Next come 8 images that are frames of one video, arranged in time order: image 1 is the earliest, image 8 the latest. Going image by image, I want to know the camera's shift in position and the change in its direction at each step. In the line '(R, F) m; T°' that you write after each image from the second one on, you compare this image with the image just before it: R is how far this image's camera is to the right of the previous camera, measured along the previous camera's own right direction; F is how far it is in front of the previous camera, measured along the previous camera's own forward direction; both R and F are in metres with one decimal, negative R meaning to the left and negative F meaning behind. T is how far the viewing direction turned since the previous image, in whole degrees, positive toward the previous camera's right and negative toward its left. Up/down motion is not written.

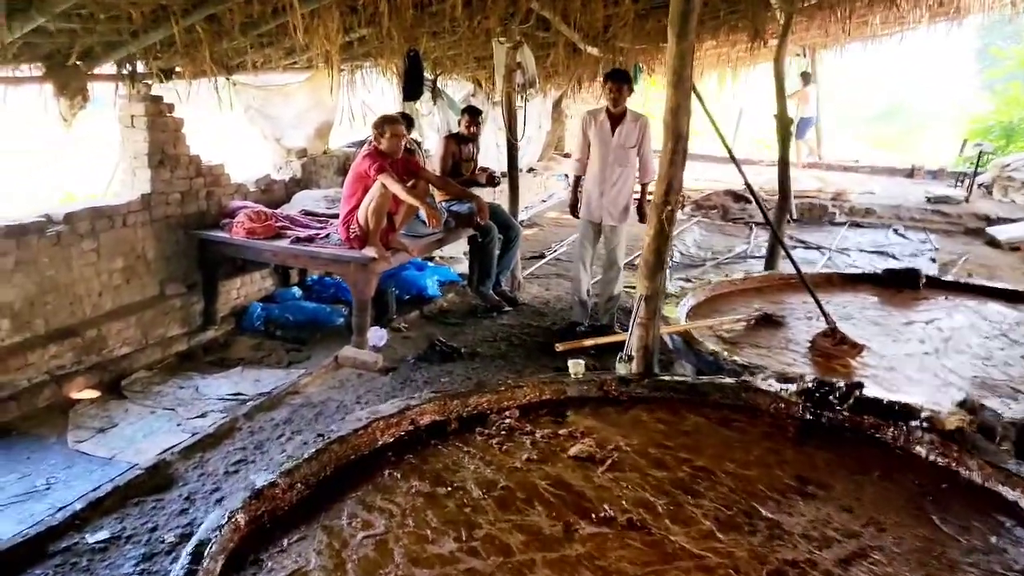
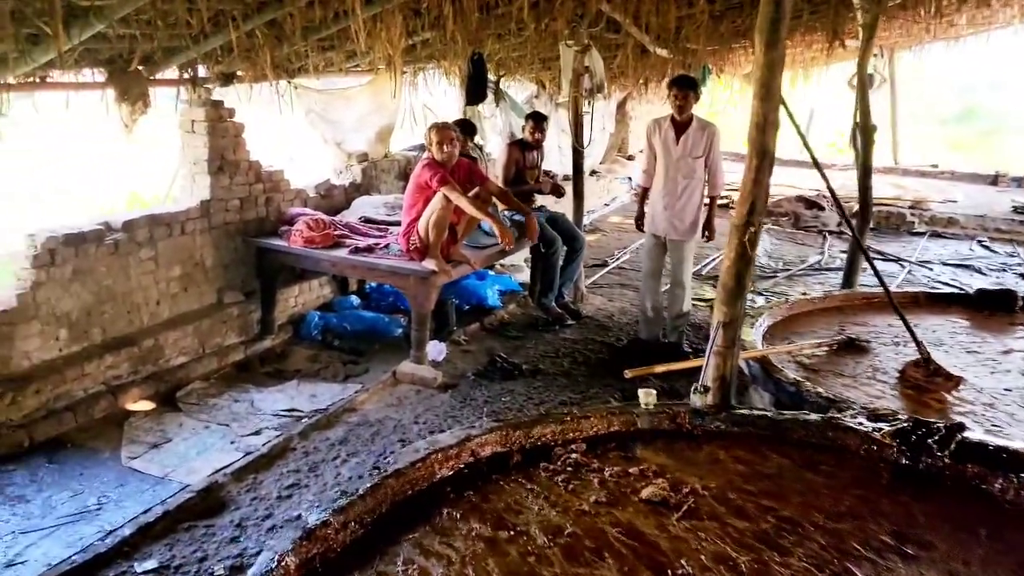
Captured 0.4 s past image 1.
(-0.1, +0.2) m; -4°
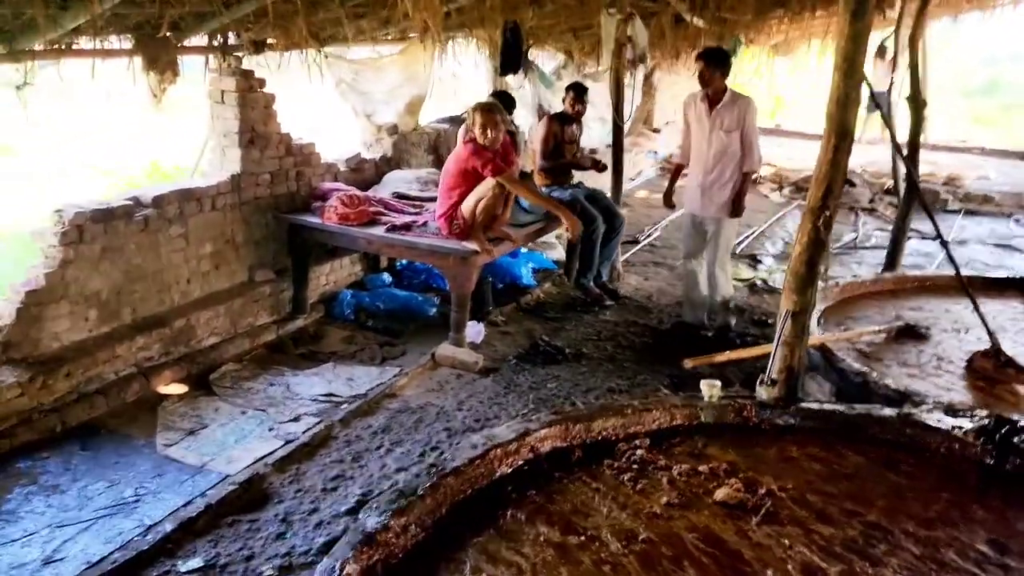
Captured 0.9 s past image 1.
(-0.2, +0.2) m; -1°
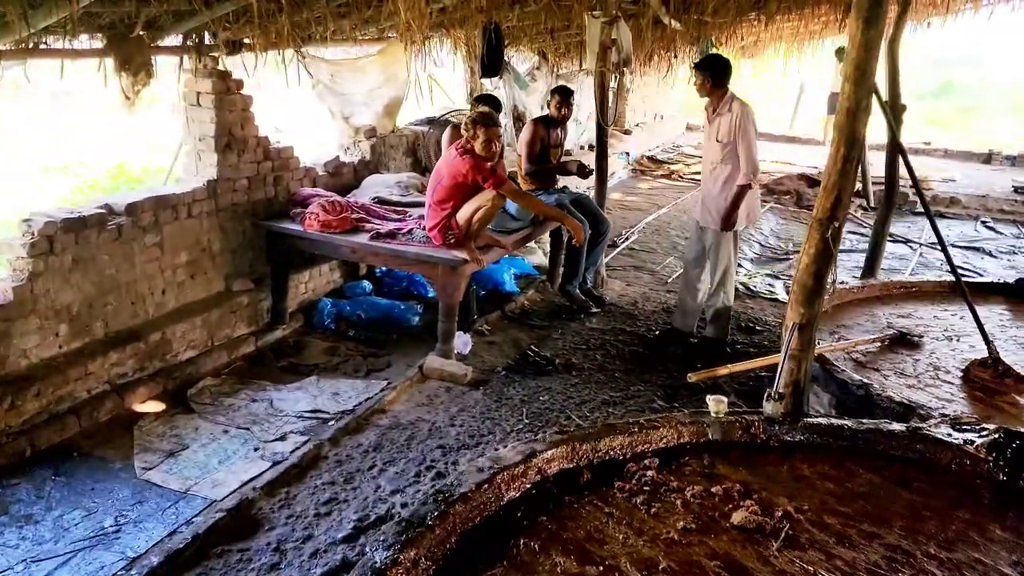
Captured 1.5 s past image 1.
(-0.2, +0.1) m; +3°
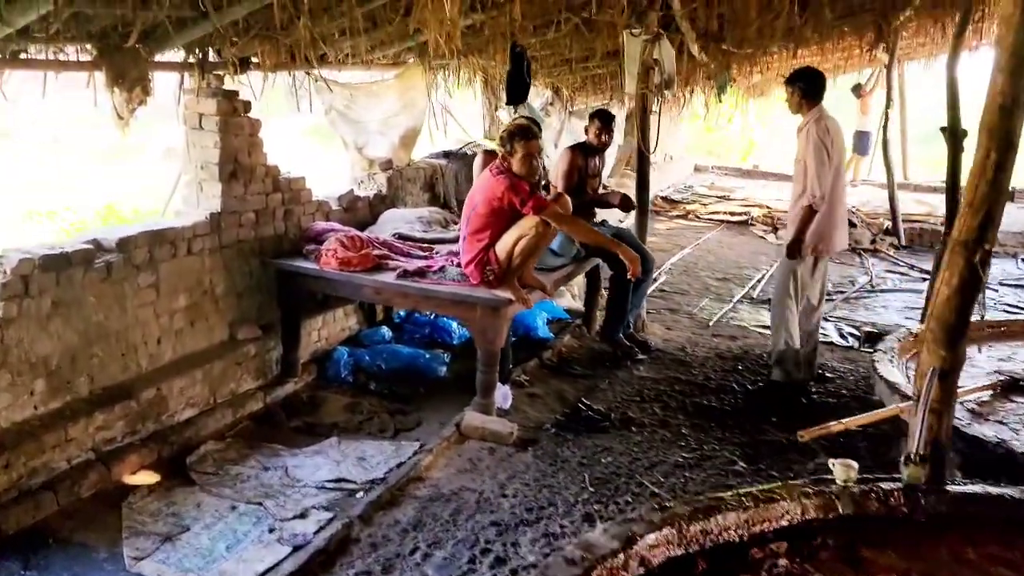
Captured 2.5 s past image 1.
(-0.3, +0.6) m; +1°
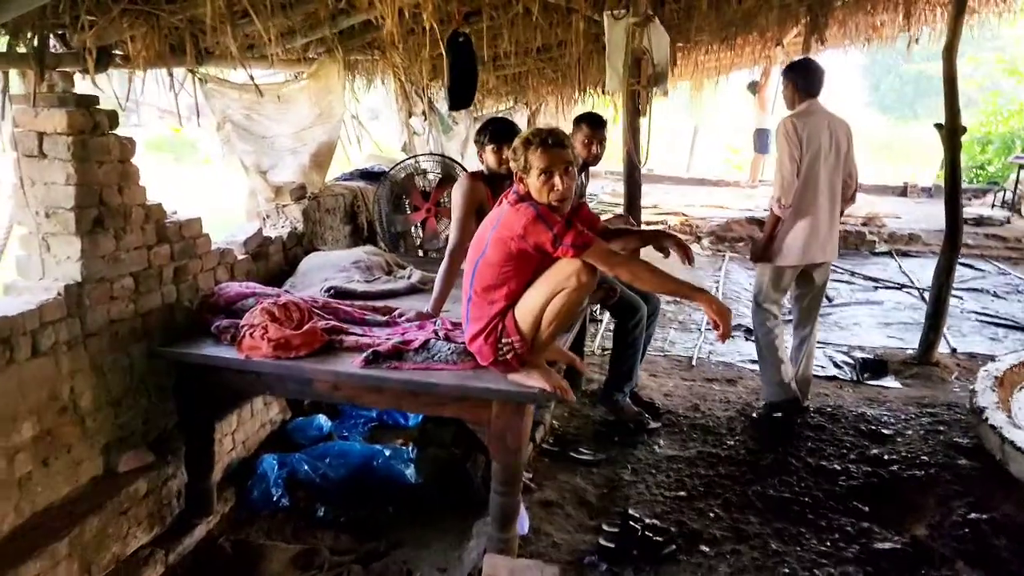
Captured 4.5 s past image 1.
(-0.5, +1.2) m; +10°
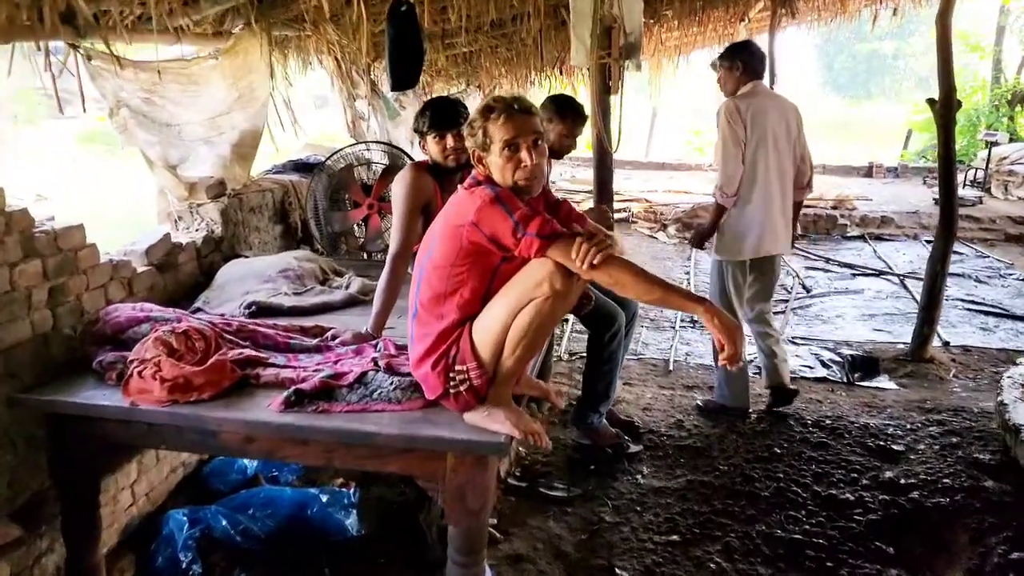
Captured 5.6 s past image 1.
(0.0, +0.6) m; +3°
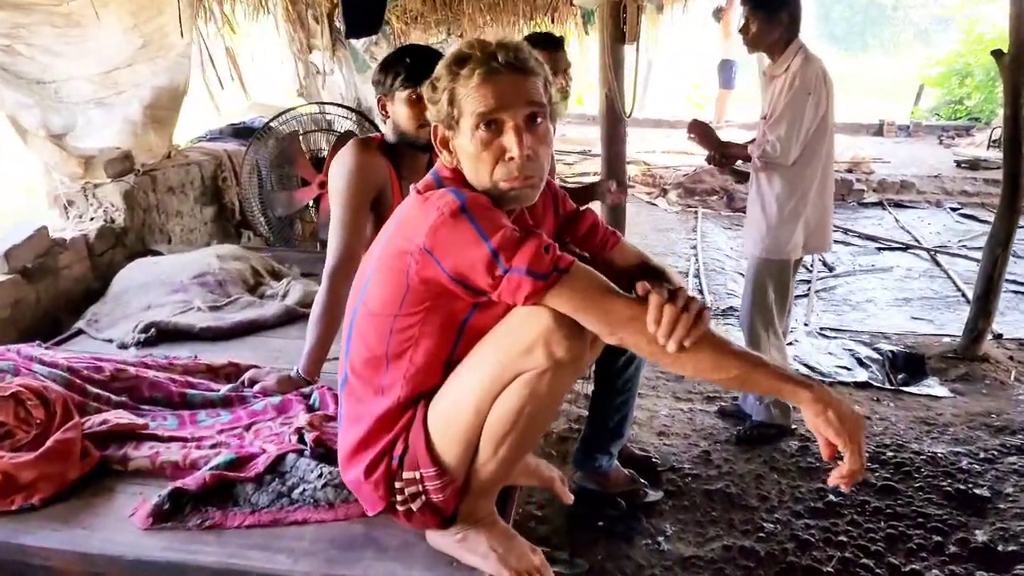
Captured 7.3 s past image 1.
(0.0, +0.8) m; +1°
